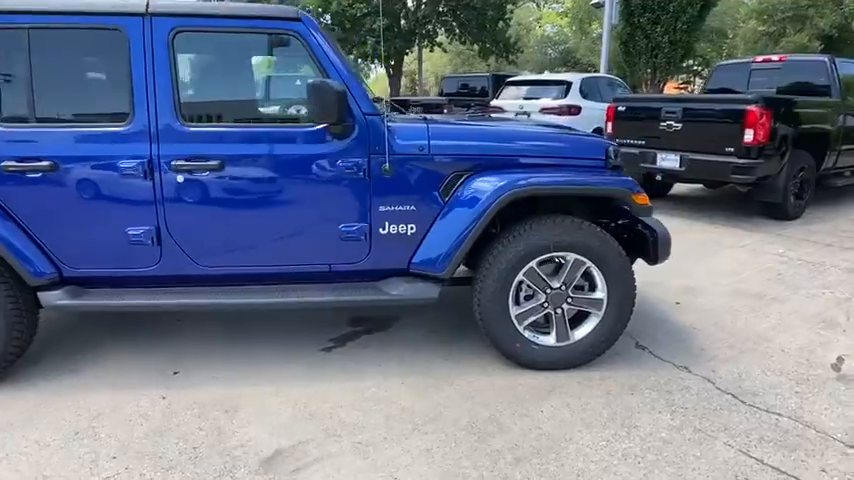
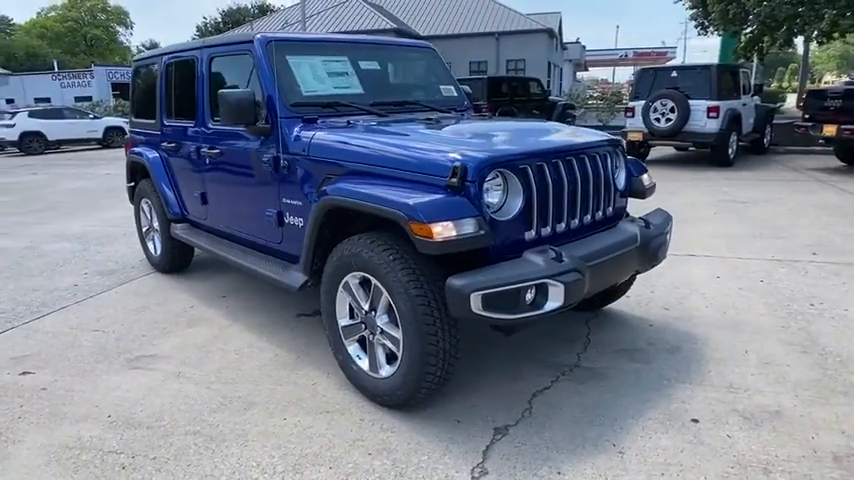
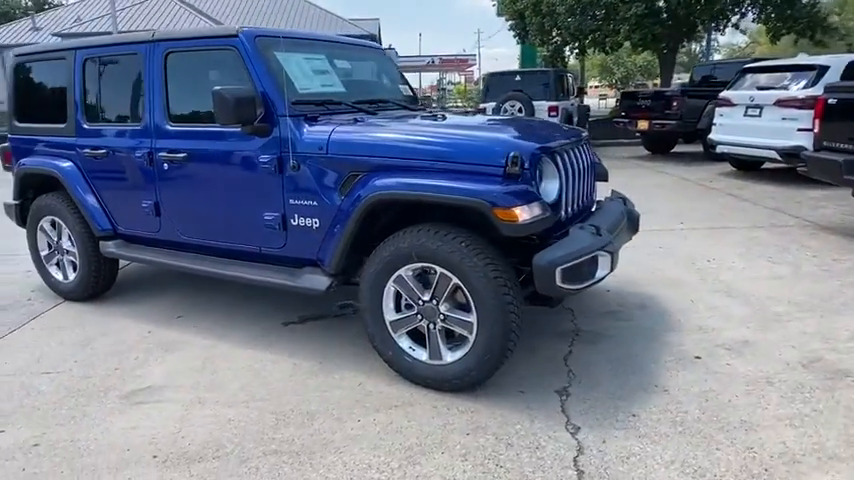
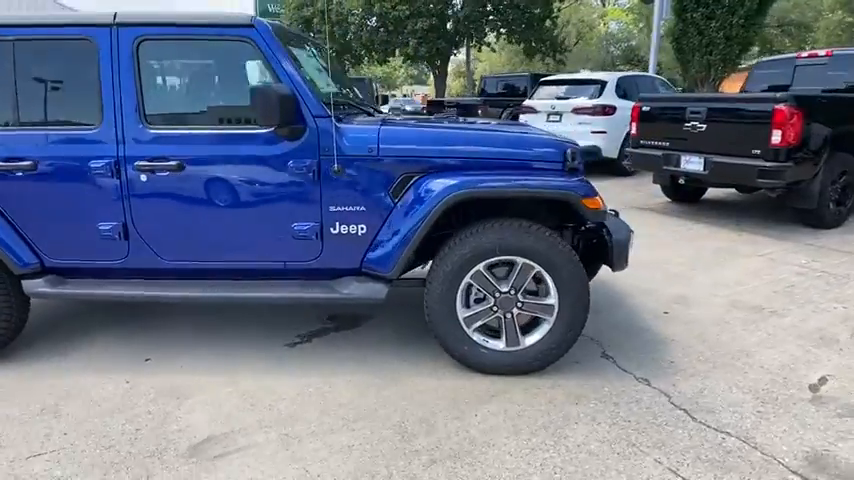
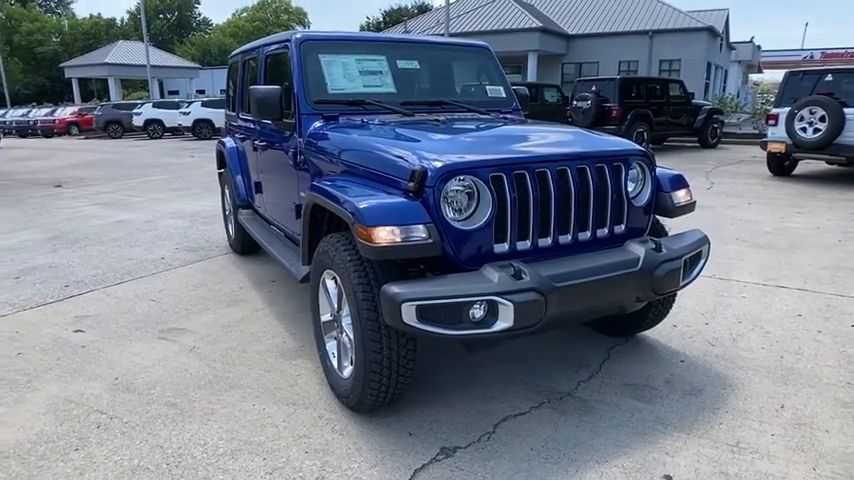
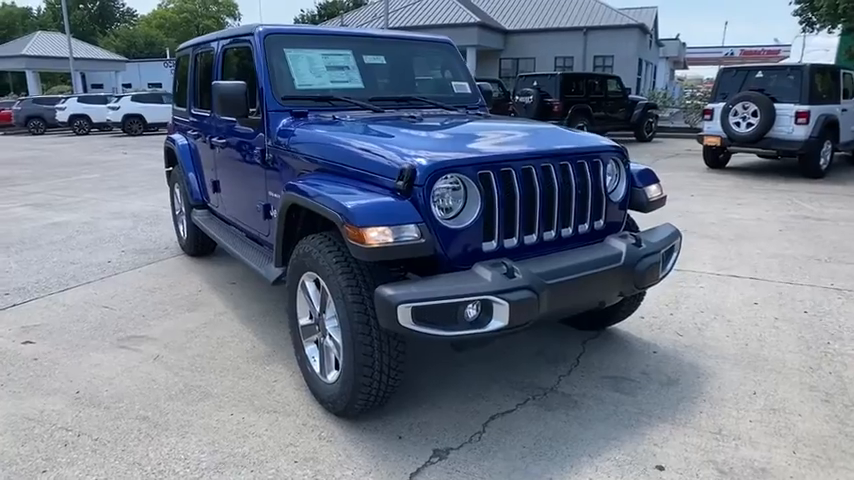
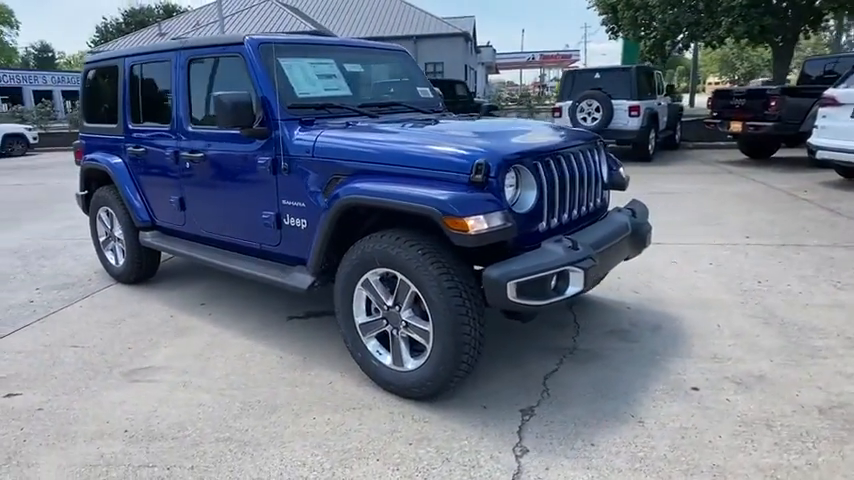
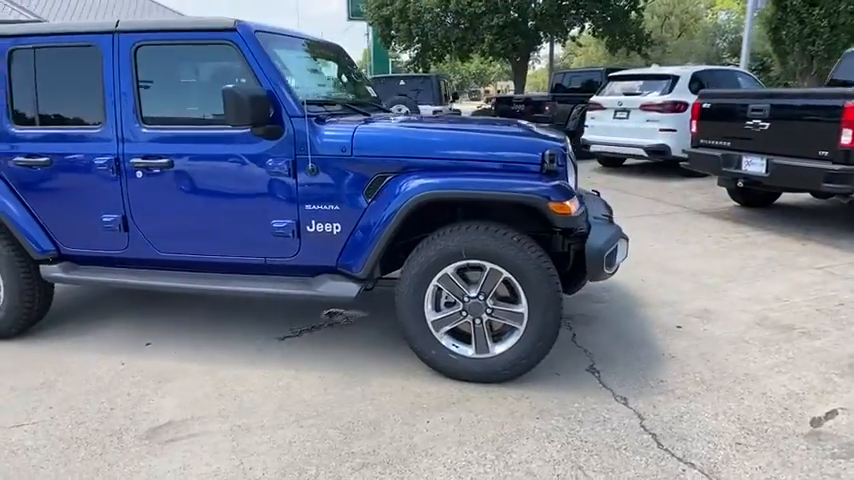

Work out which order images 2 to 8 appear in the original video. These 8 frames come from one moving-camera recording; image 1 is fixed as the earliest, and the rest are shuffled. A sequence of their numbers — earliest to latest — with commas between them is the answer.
4, 8, 3, 7, 2, 6, 5
